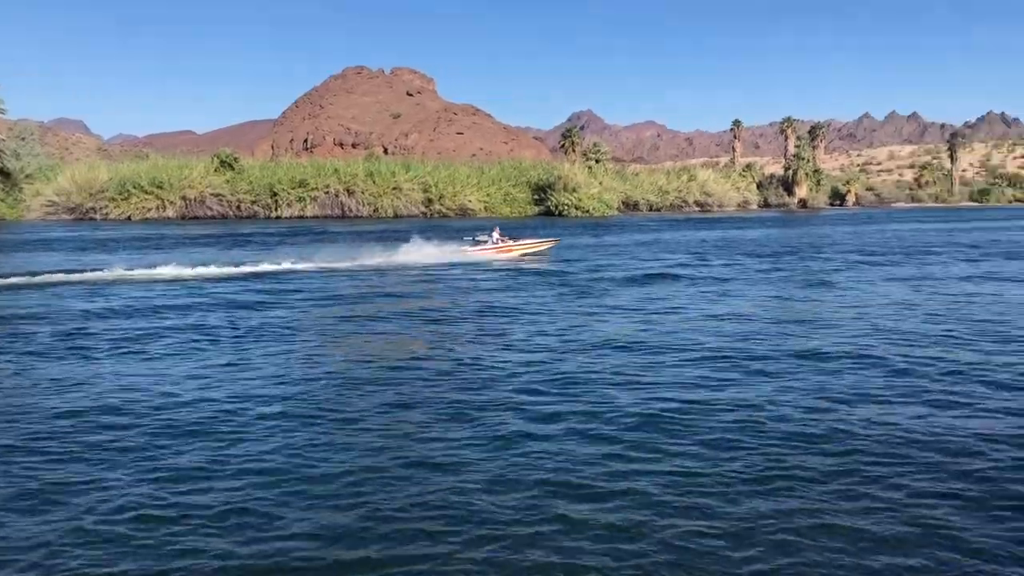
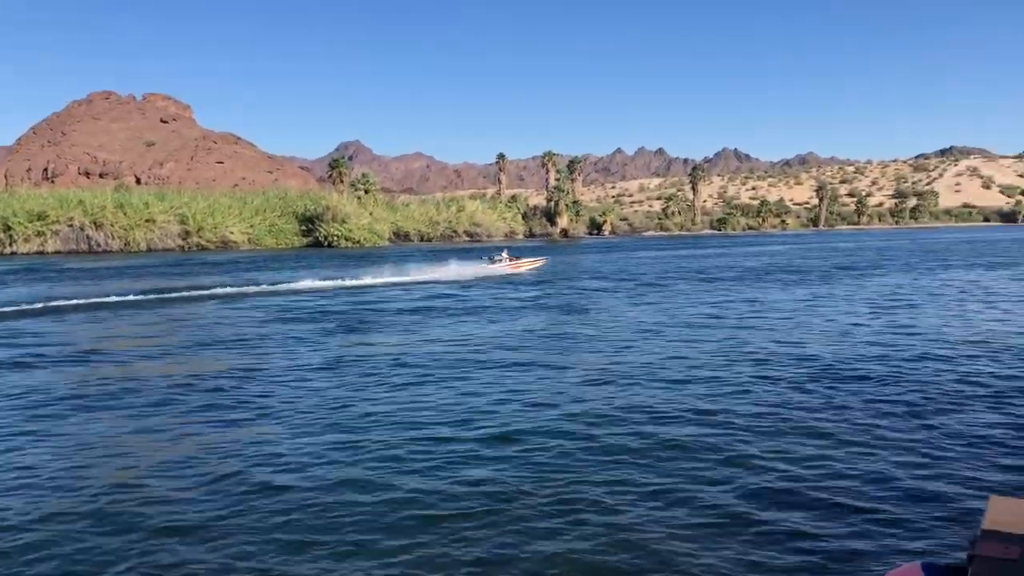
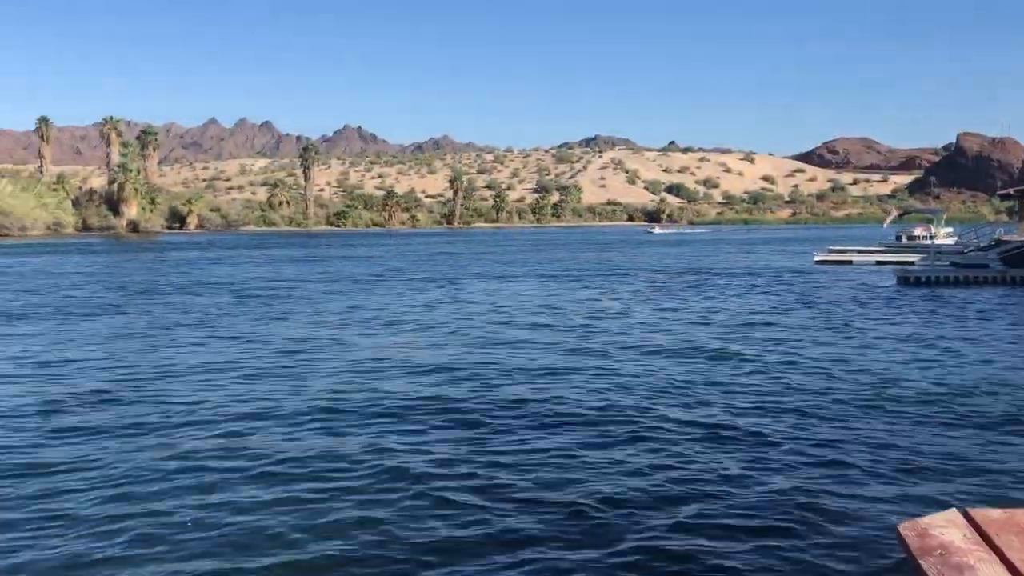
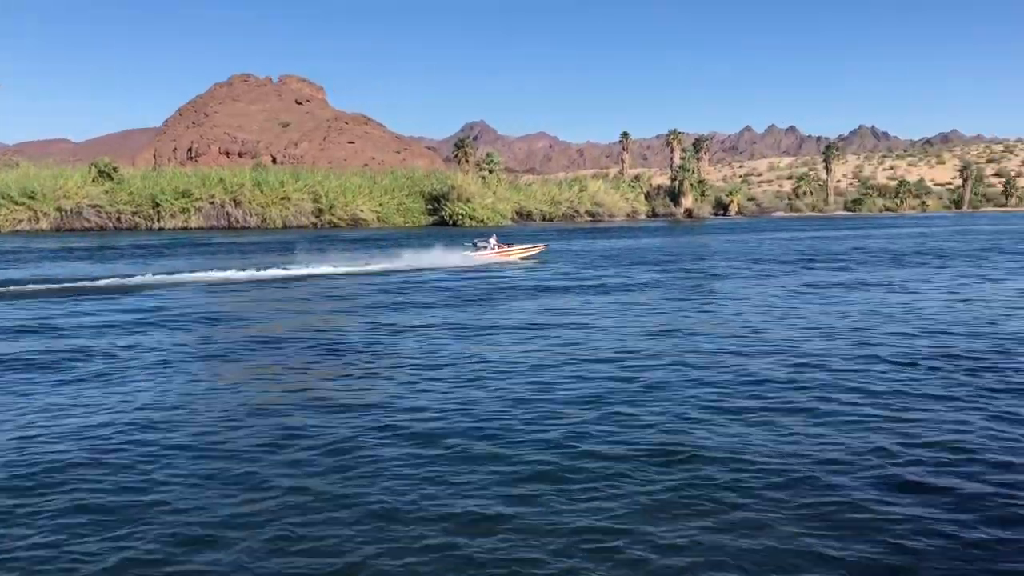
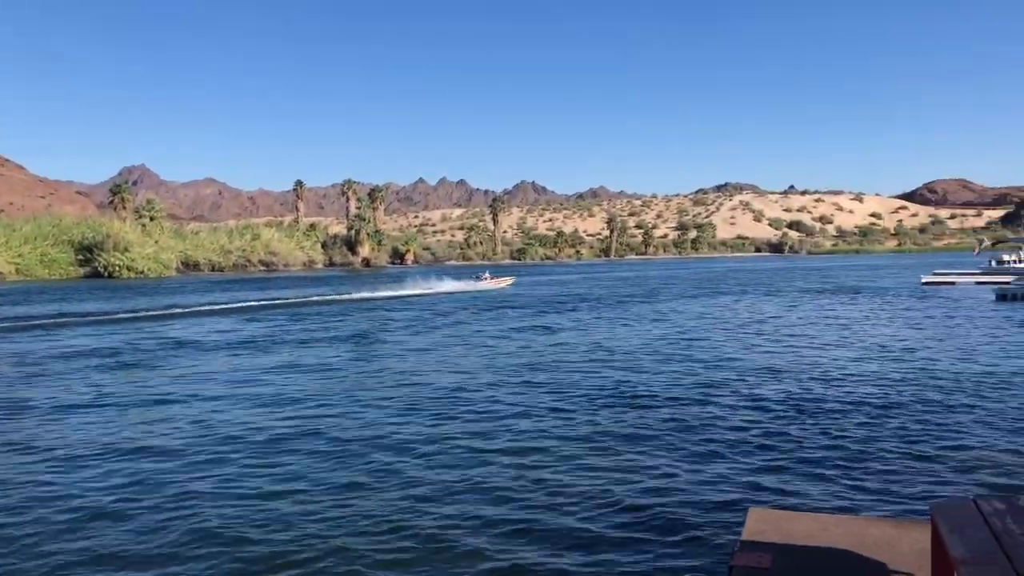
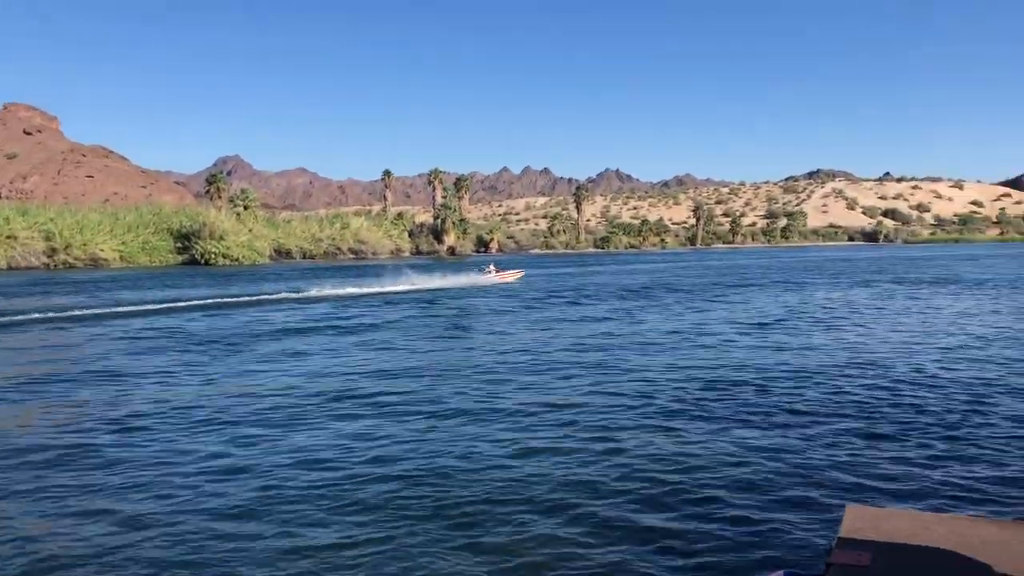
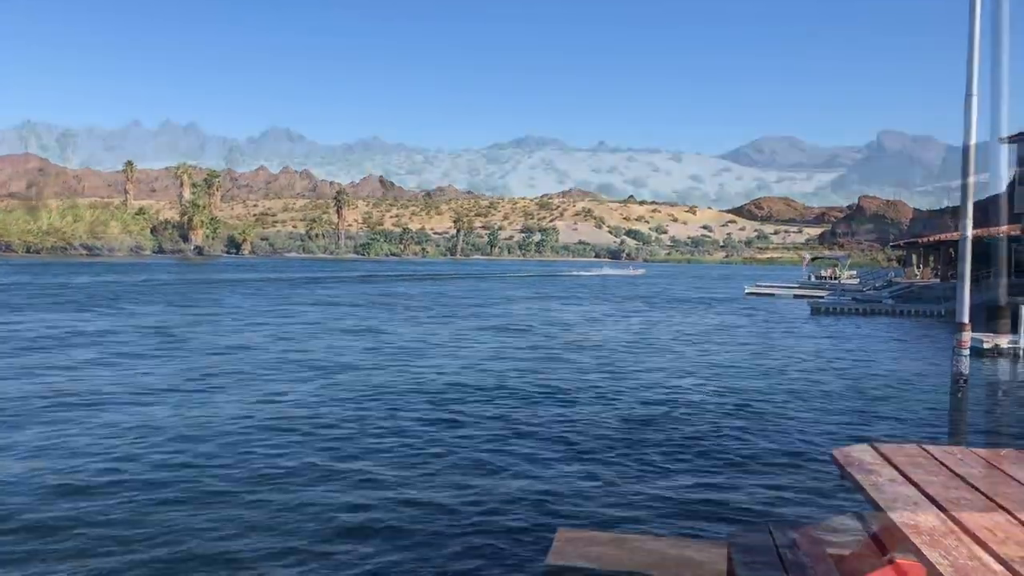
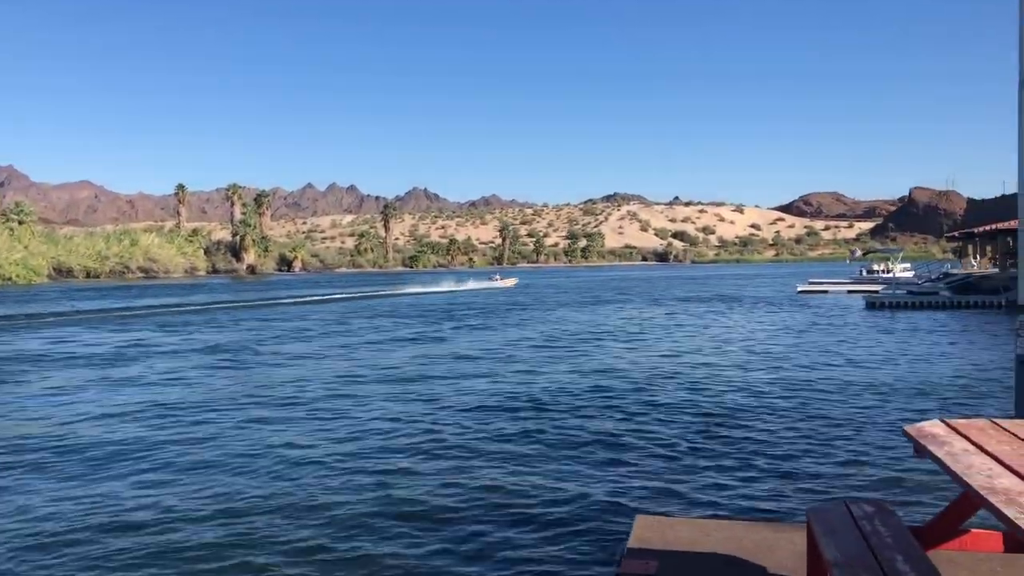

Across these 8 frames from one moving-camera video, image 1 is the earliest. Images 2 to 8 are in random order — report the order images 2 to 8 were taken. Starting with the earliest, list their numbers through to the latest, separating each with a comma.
4, 2, 6, 5, 8, 7, 3
